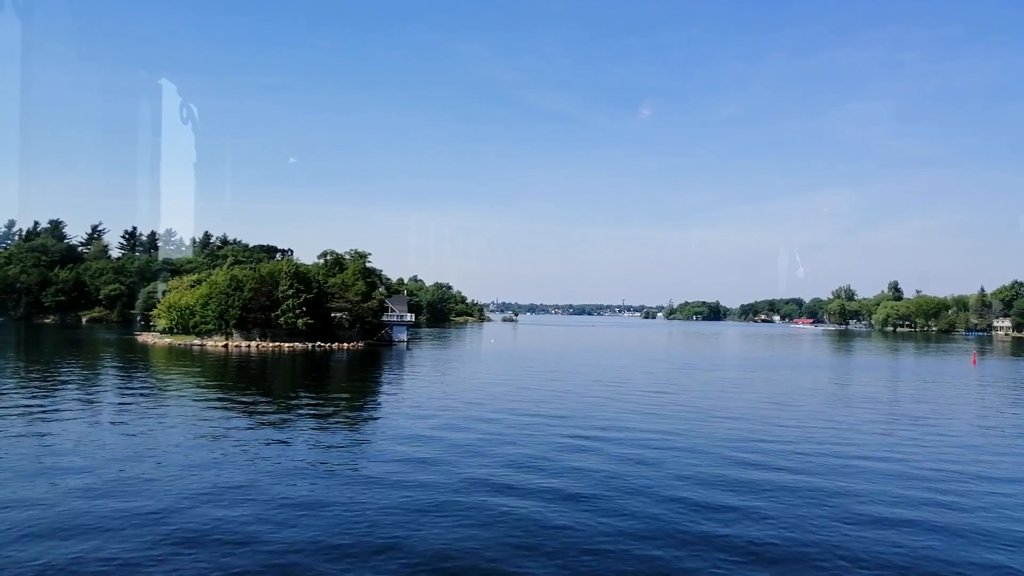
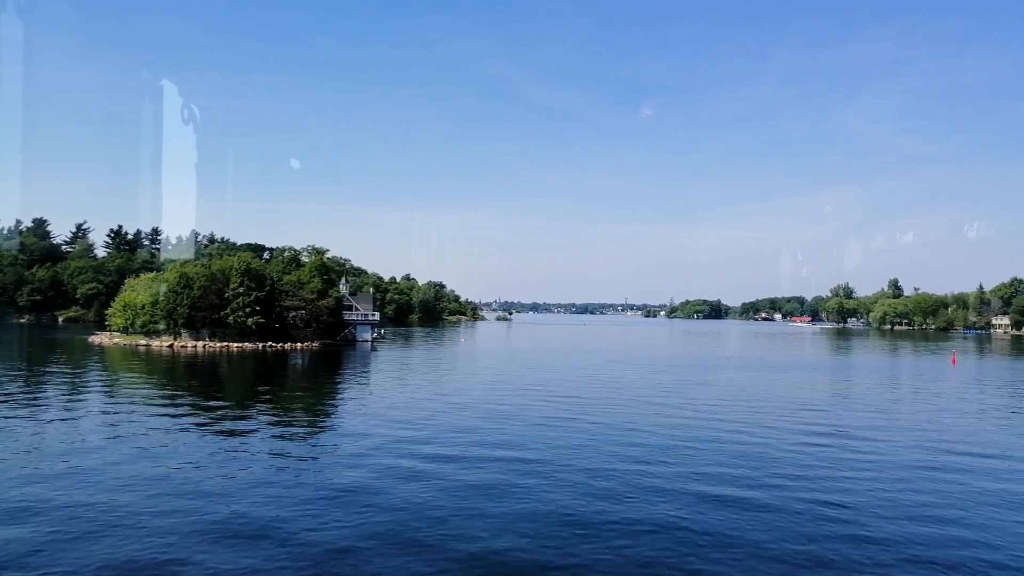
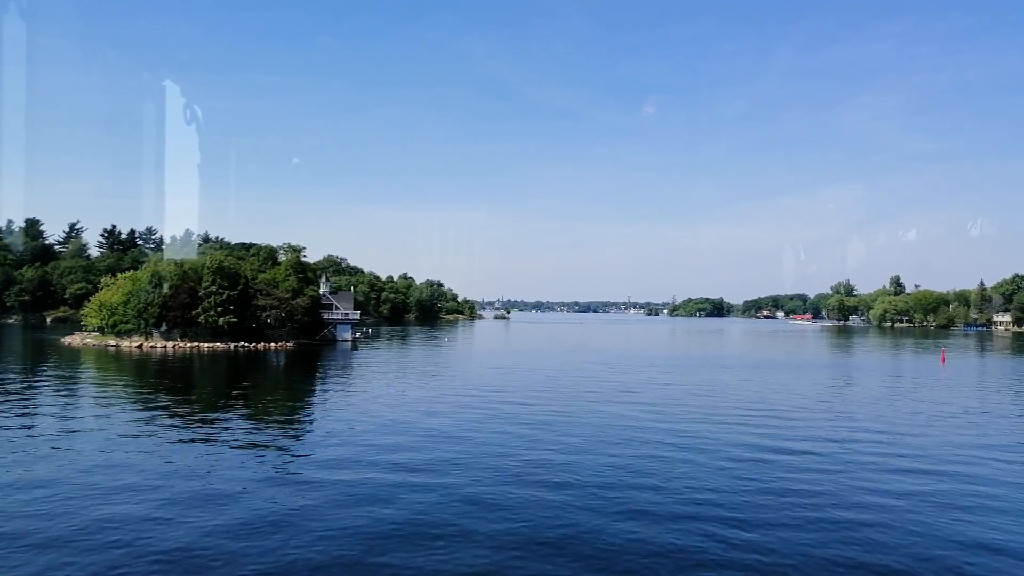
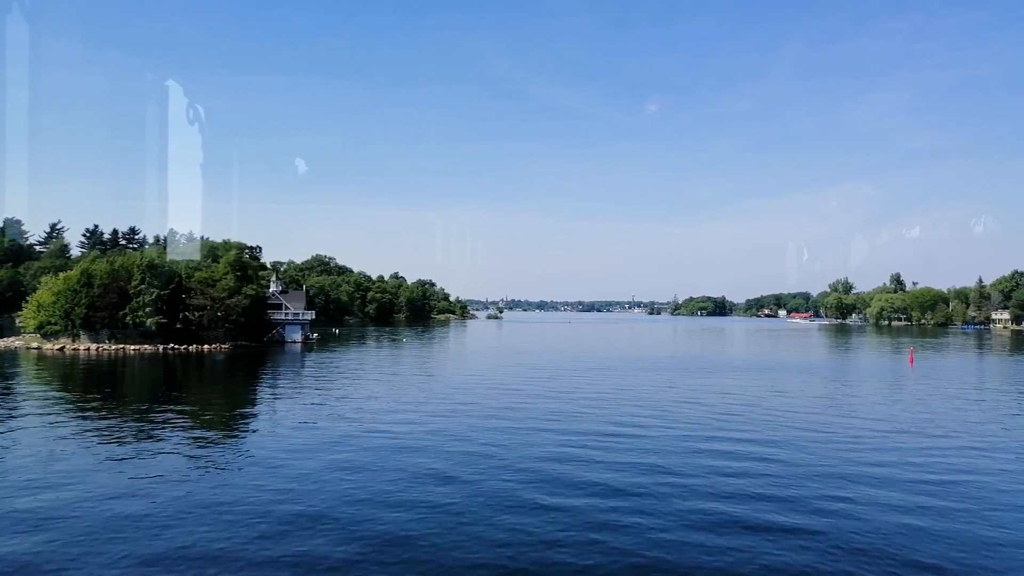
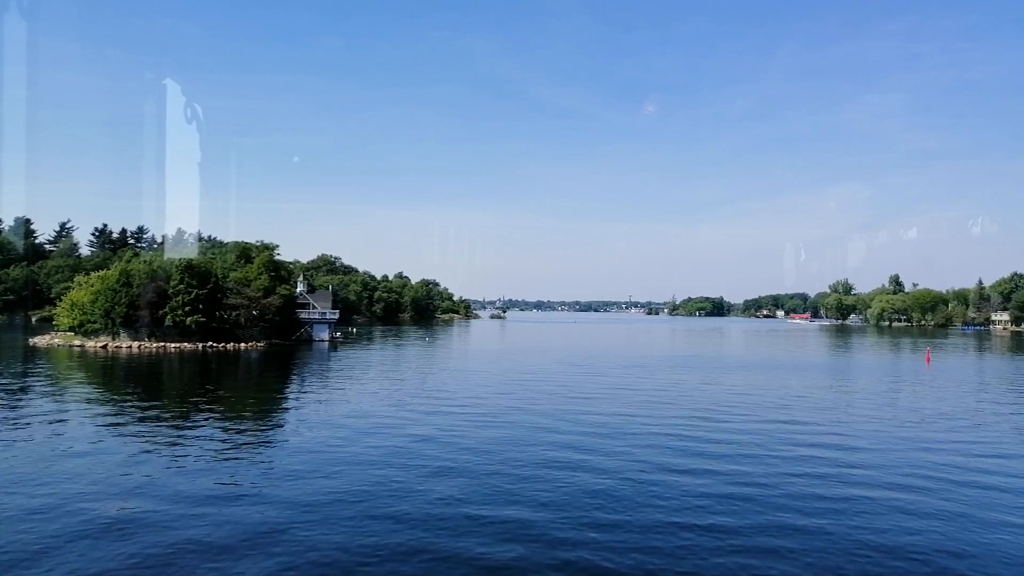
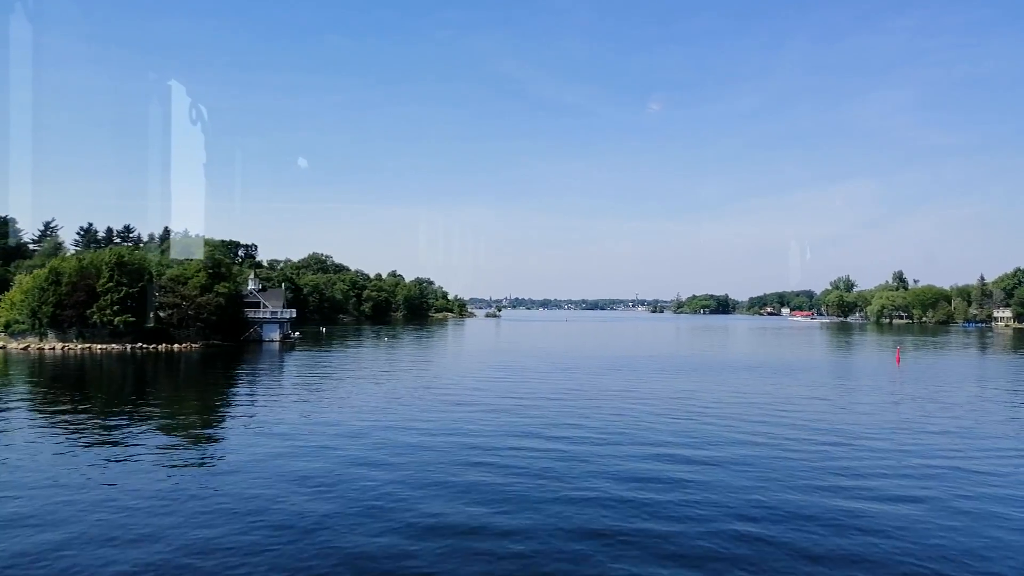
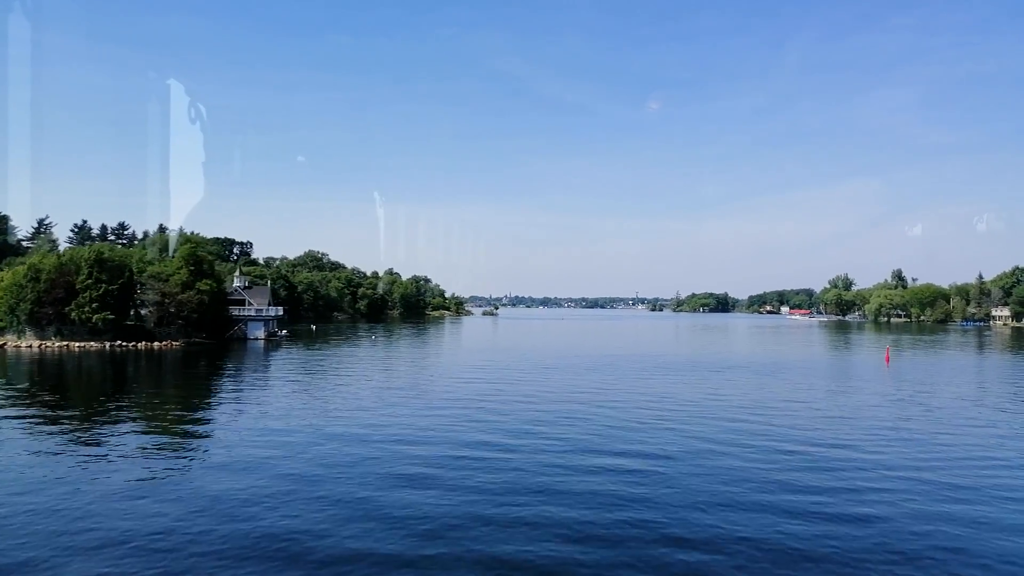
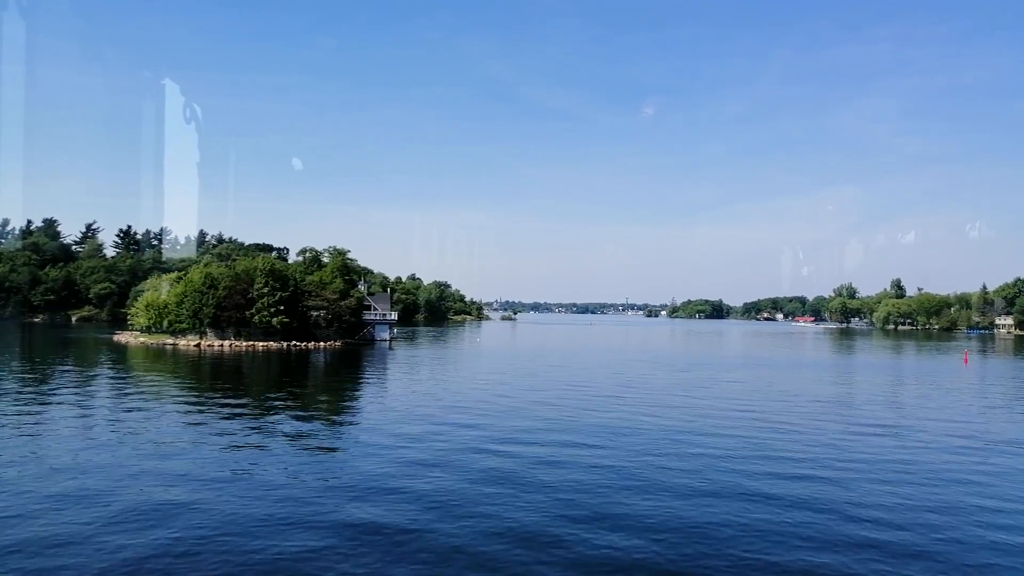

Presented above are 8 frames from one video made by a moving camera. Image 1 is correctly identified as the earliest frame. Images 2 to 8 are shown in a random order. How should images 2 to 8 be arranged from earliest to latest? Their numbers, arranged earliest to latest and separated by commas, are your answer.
8, 2, 3, 5, 4, 6, 7
